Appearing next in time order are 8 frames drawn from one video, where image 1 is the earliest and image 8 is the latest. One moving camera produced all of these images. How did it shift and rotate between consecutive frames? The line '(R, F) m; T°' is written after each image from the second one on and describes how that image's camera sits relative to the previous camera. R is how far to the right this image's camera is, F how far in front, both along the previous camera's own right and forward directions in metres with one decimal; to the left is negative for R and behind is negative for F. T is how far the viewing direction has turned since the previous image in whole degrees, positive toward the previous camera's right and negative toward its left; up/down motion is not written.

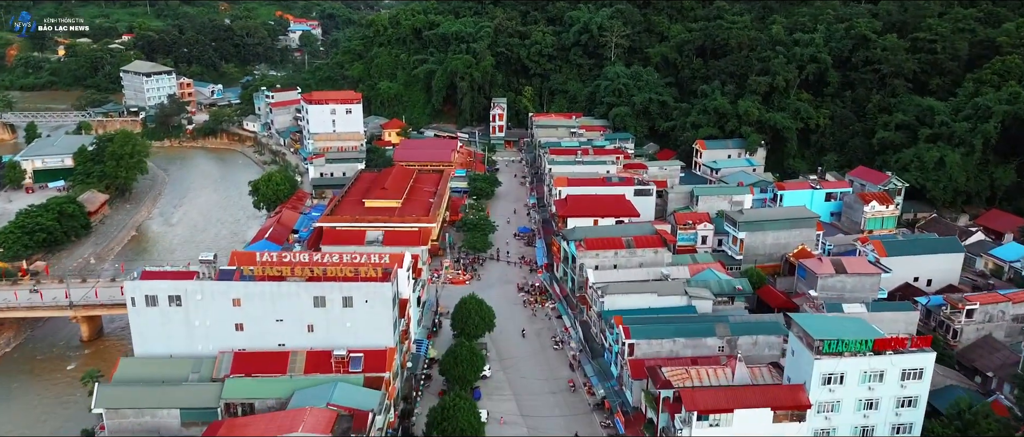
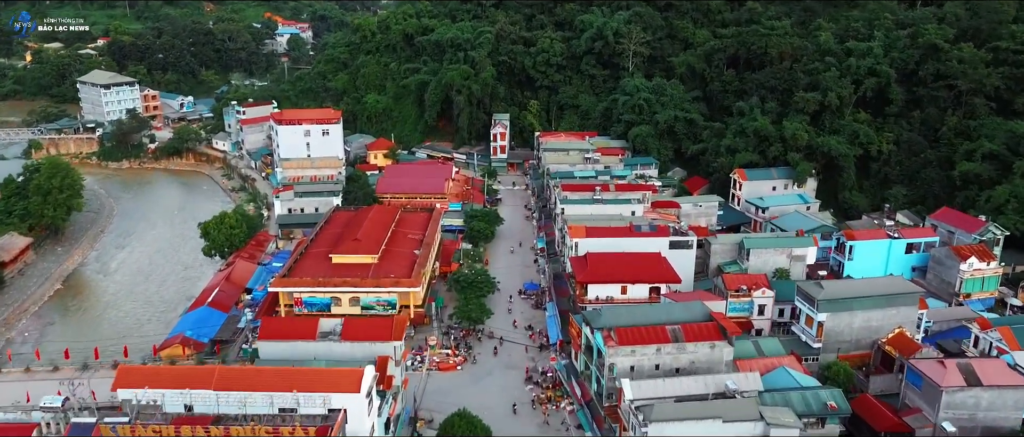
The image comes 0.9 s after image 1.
(-0.1, +6.7) m; 0°
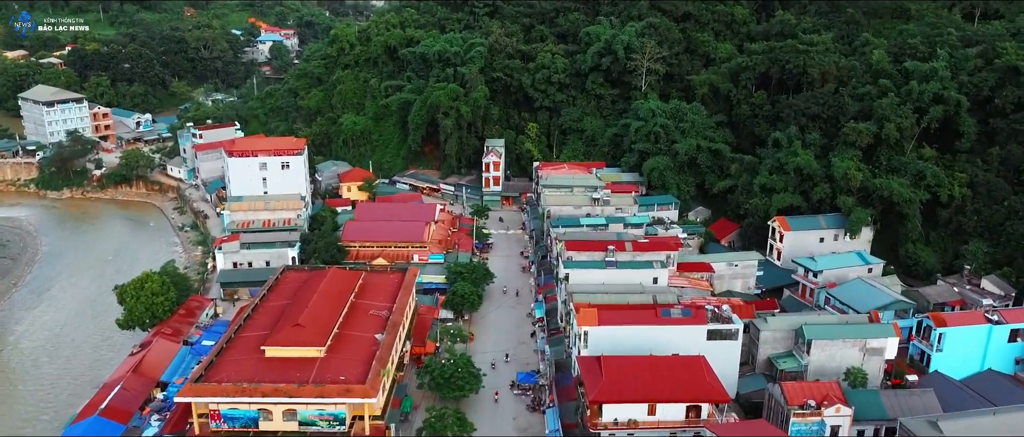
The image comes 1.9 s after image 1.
(+0.3, +6.3) m; 0°
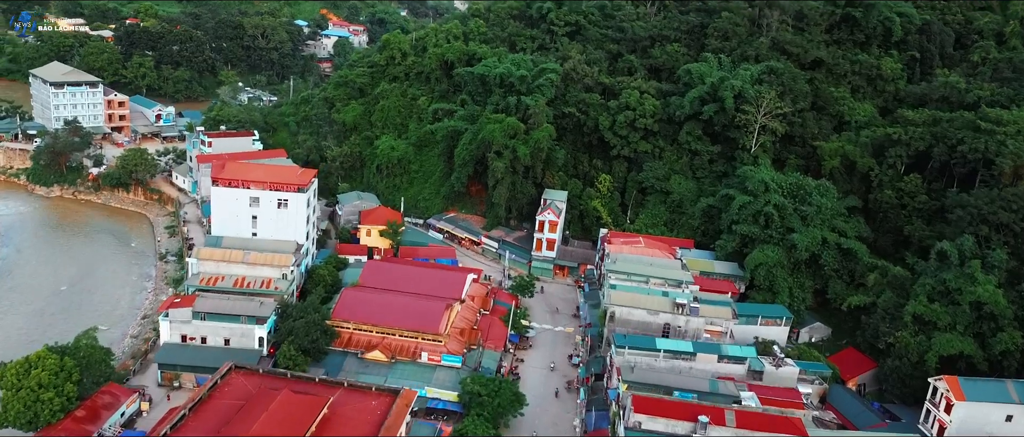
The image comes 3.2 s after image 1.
(0.0, +8.3) m; -5°
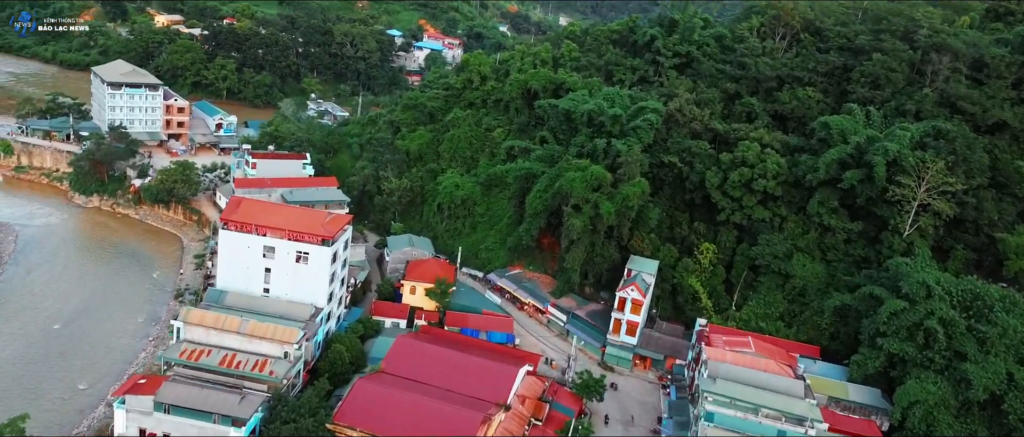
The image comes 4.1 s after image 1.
(+0.3, +5.9) m; -7°
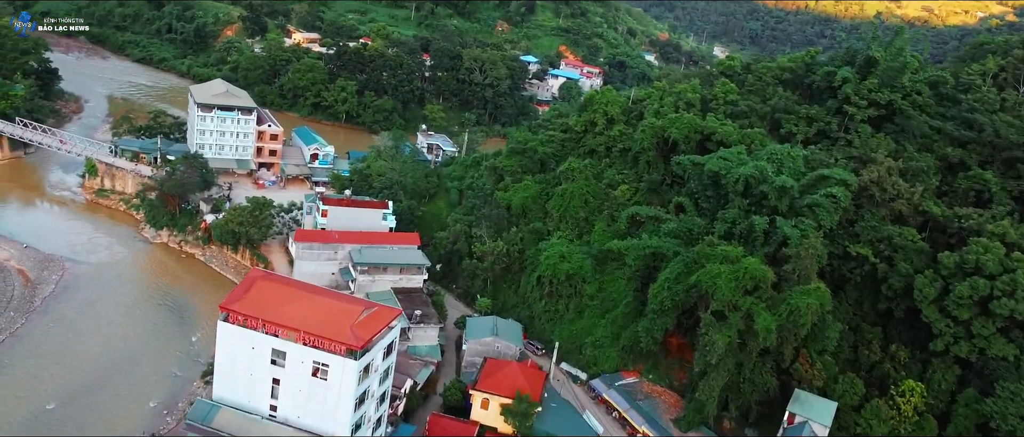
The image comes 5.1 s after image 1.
(+0.4, +7.0) m; -11°
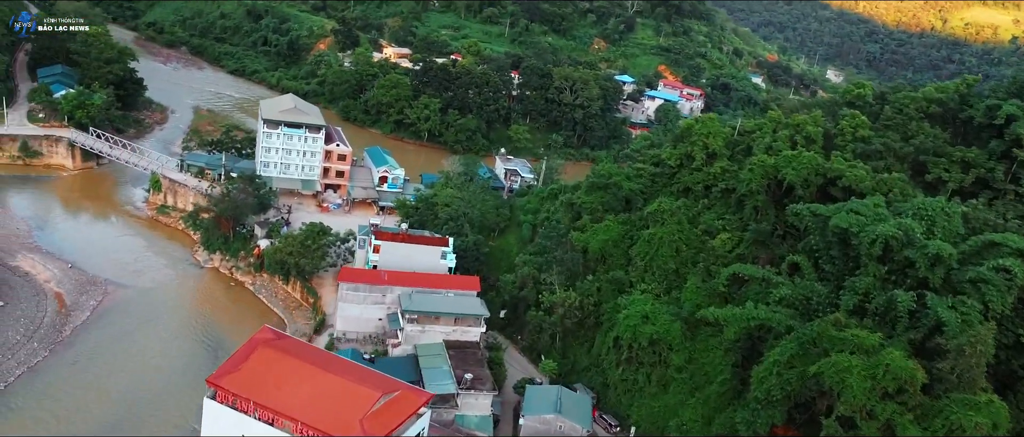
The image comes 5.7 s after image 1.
(+0.4, +3.7) m; -7°
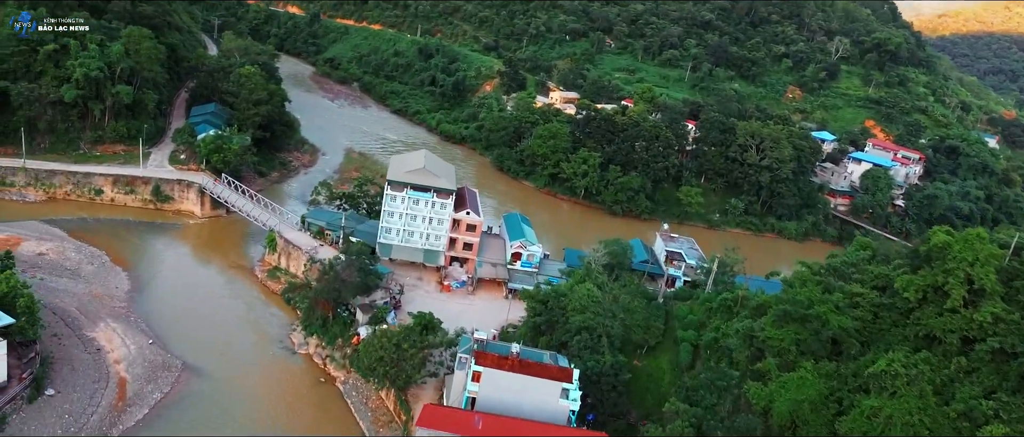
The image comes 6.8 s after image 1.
(+0.3, +6.3) m; -13°
